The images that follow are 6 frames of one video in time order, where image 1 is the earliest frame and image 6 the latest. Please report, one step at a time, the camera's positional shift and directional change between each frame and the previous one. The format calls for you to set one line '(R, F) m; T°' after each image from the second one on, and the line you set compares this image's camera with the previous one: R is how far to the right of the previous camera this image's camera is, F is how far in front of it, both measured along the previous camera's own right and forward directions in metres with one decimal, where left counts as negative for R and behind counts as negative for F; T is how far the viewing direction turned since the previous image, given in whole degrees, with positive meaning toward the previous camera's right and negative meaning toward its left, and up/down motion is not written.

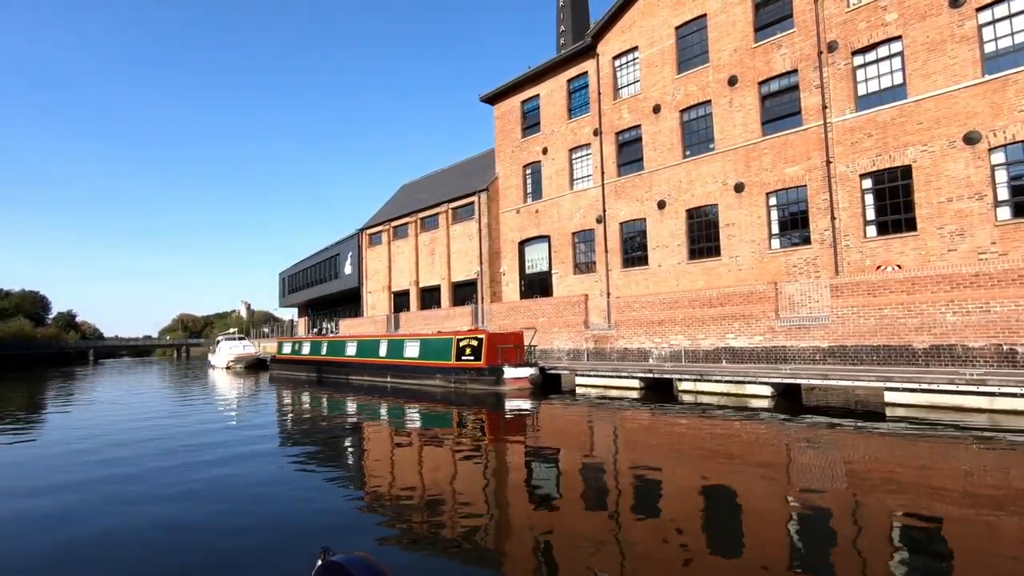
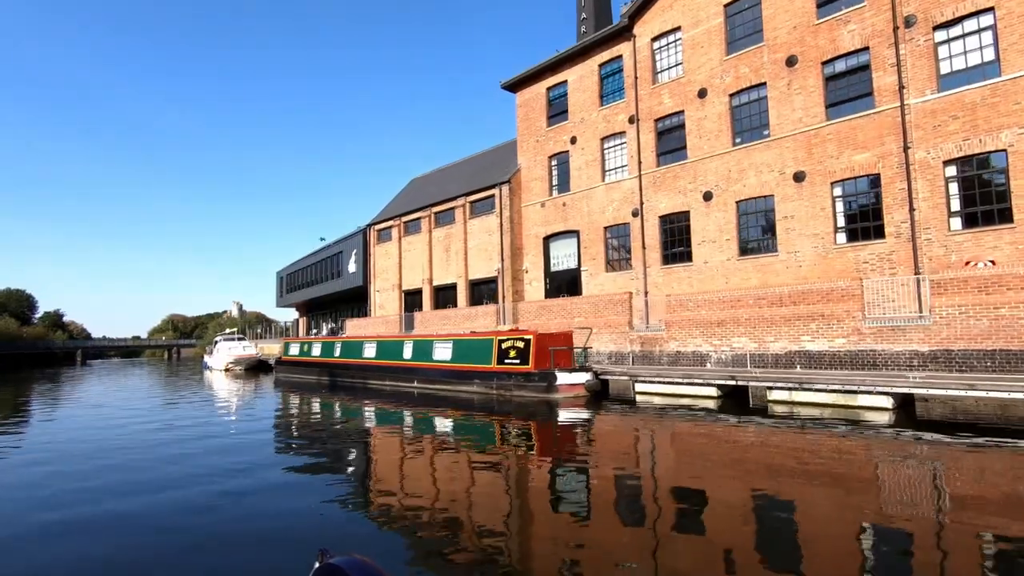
(-1.3, +1.5) m; +1°
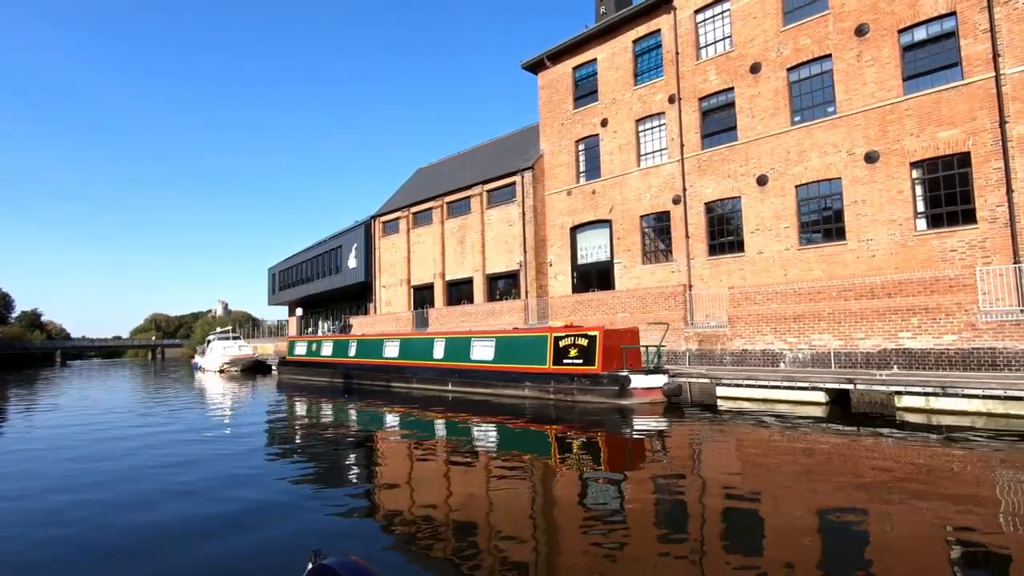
(-1.4, +1.6) m; +1°
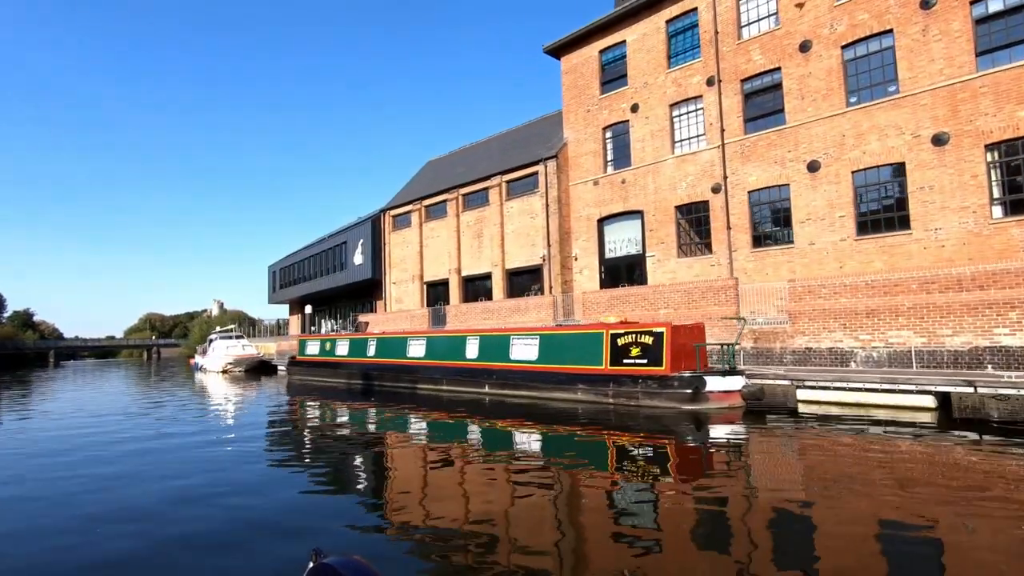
(-1.0, +1.1) m; 0°
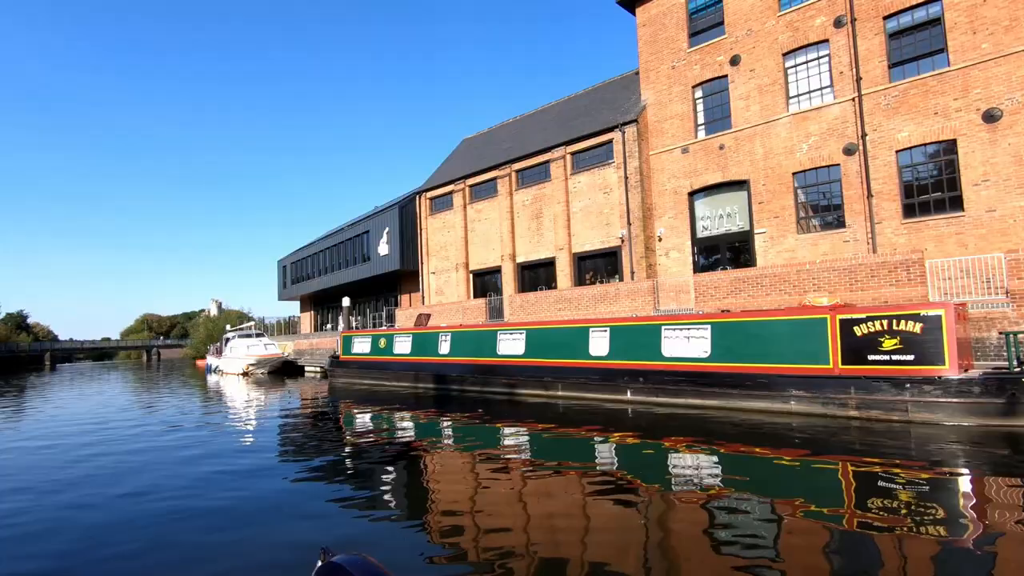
(-2.4, +2.8) m; 0°
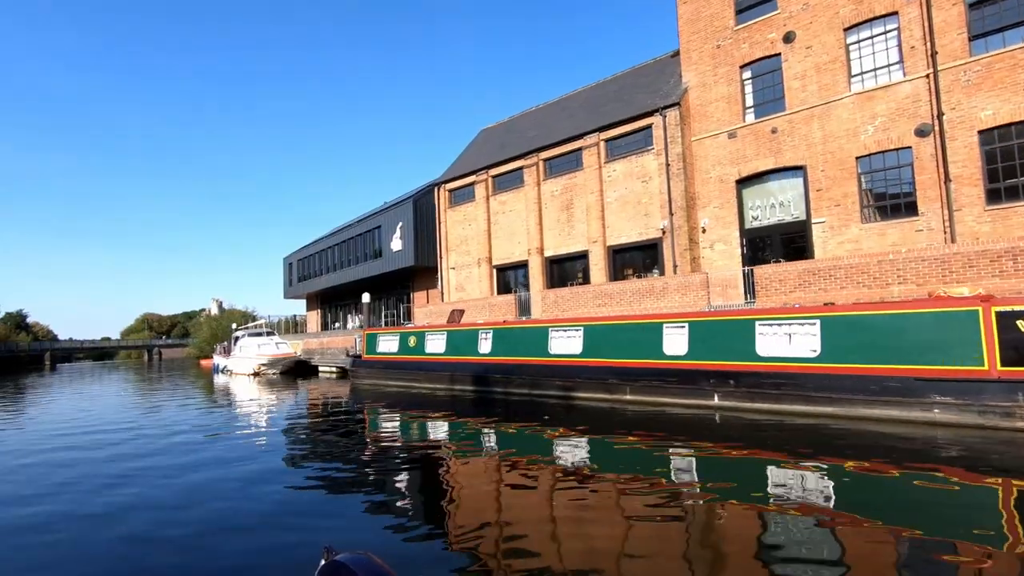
(-1.0, +1.1) m; 0°
